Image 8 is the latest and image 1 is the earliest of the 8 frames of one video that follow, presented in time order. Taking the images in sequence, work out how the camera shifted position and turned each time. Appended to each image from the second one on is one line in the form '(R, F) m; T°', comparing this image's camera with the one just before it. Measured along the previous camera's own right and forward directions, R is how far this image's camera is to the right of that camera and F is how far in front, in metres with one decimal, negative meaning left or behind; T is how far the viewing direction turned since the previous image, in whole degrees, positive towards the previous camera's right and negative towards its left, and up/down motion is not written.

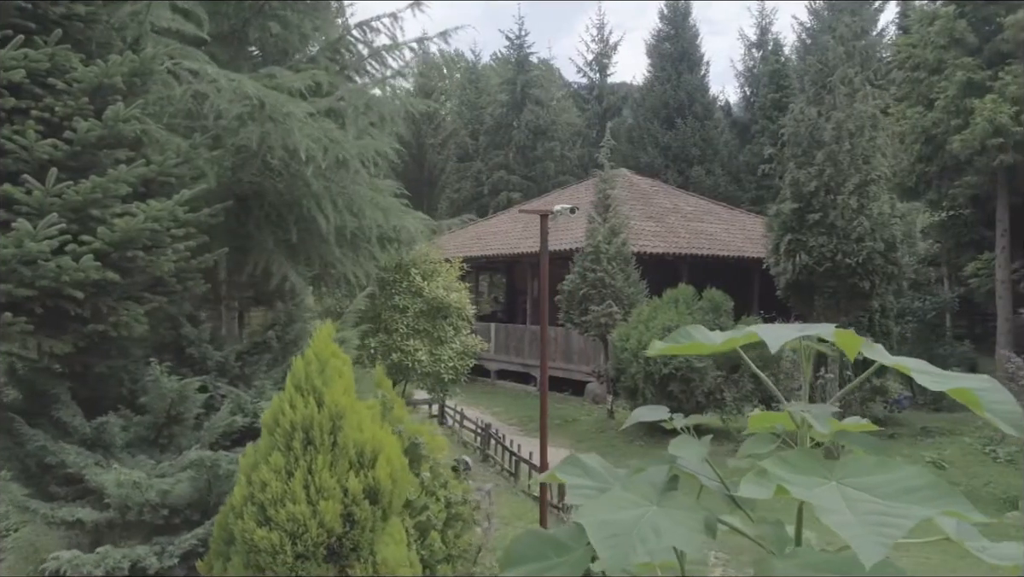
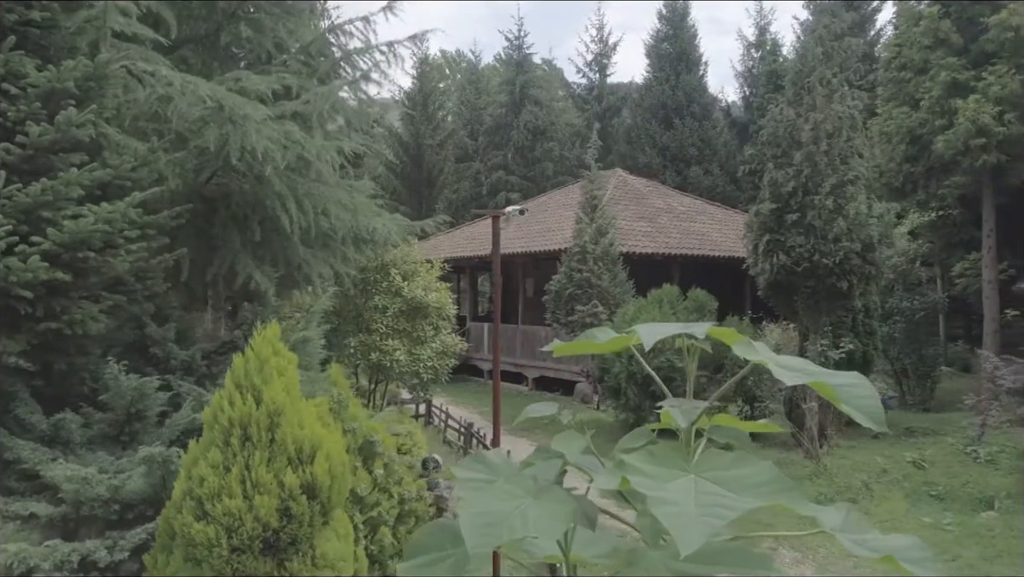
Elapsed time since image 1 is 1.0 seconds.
(+0.4, -0.1) m; -1°
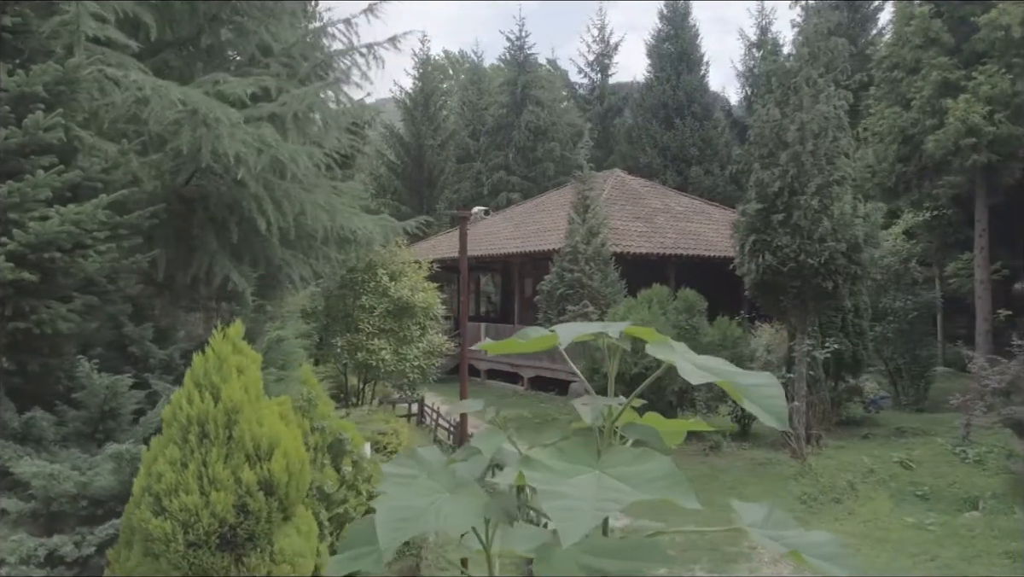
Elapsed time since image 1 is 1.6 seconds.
(+0.3, -0.1) m; -1°
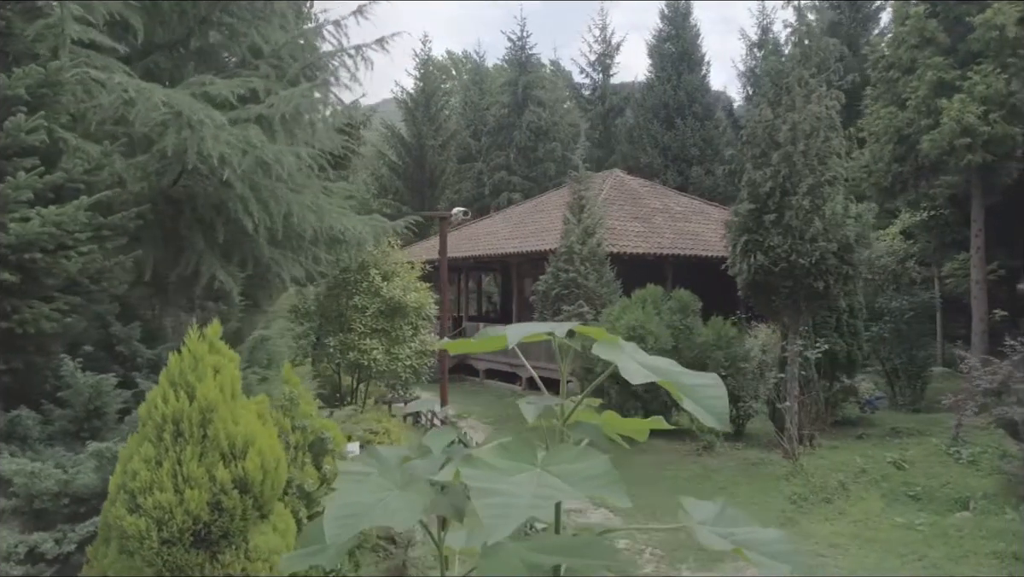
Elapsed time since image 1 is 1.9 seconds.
(+0.2, 0.0) m; 0°
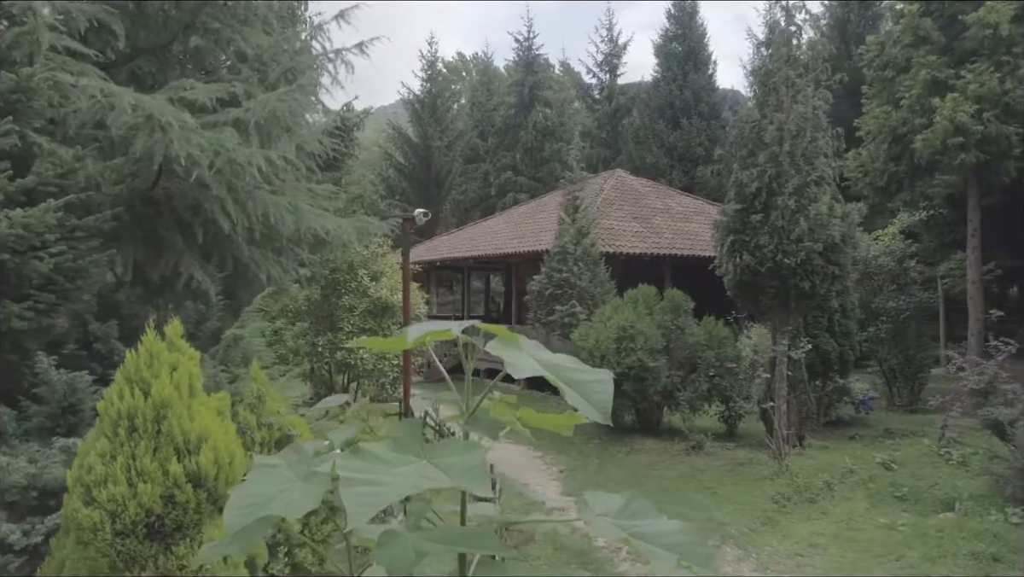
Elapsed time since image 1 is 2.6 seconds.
(+0.4, -0.1) m; -1°
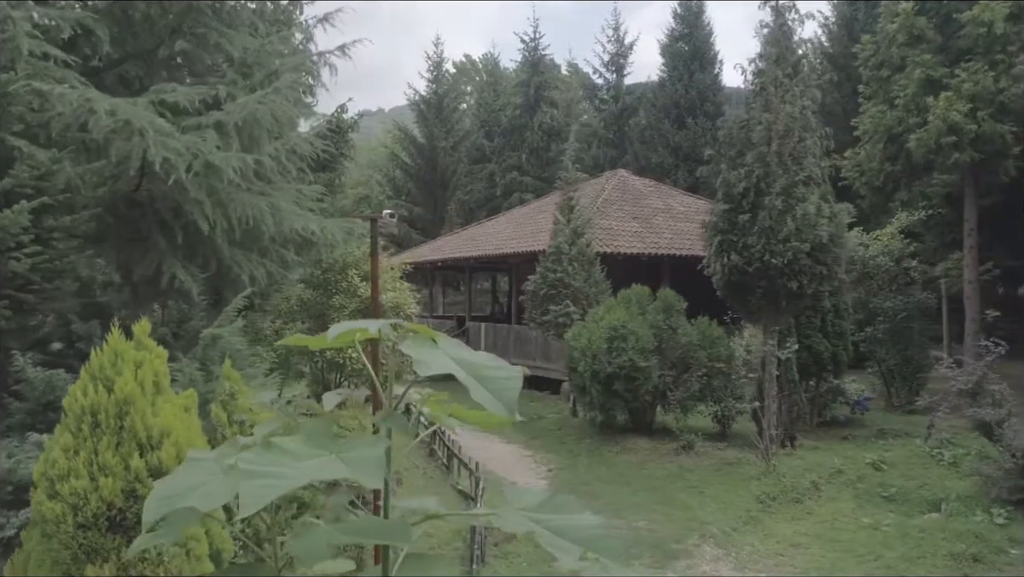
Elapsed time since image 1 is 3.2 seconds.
(+0.3, -0.1) m; -1°
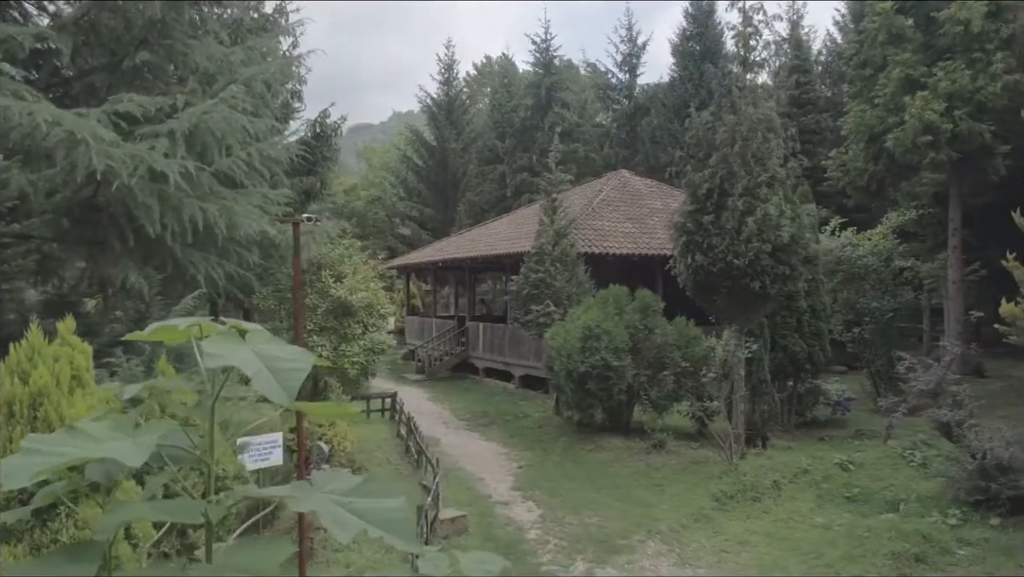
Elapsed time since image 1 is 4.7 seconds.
(+0.9, -0.2) m; -3°
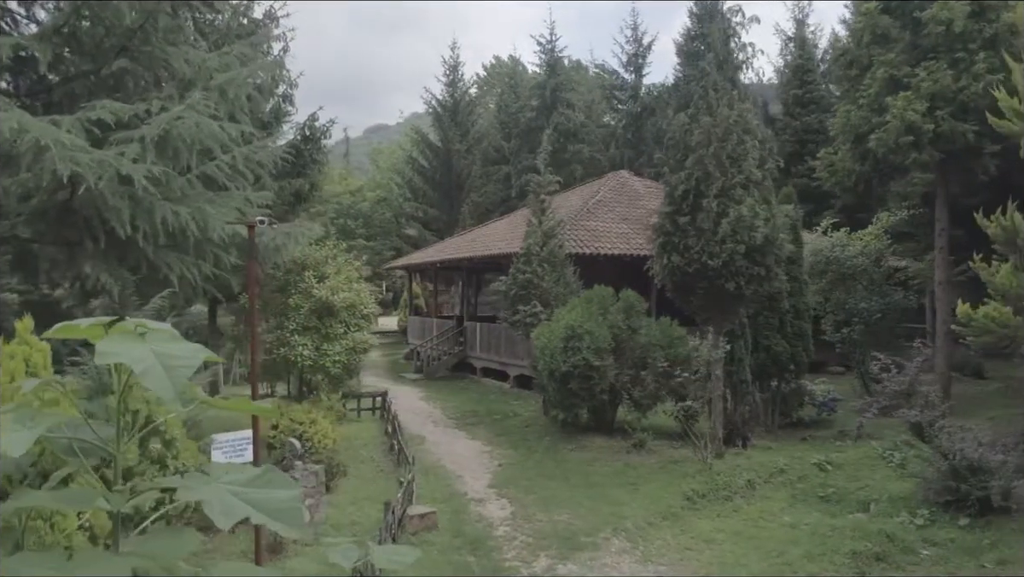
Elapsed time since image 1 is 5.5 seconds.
(+0.5, -0.1) m; -1°
